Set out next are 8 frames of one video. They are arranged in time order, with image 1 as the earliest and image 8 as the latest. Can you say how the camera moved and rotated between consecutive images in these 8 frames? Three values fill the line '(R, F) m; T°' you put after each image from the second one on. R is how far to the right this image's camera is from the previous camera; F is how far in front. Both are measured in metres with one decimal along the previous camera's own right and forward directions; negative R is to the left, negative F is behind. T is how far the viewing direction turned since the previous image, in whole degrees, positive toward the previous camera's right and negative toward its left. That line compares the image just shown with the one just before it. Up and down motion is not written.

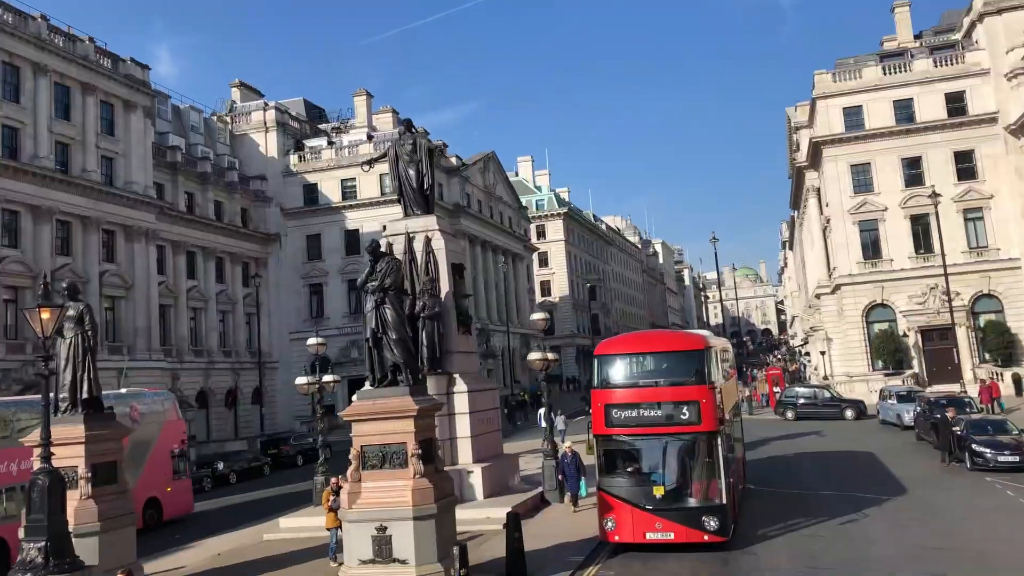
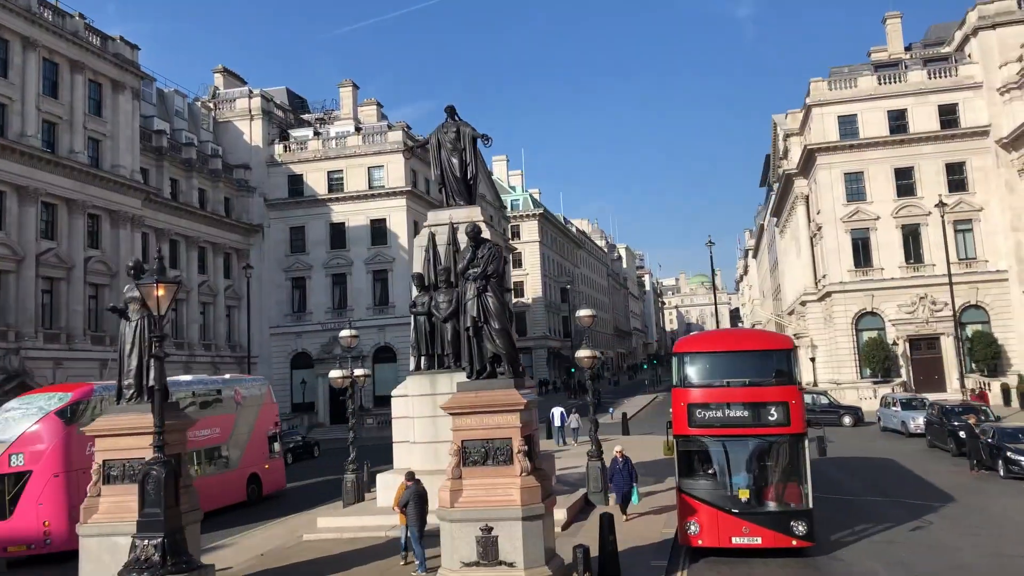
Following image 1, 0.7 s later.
(-2.0, +0.5) m; +3°
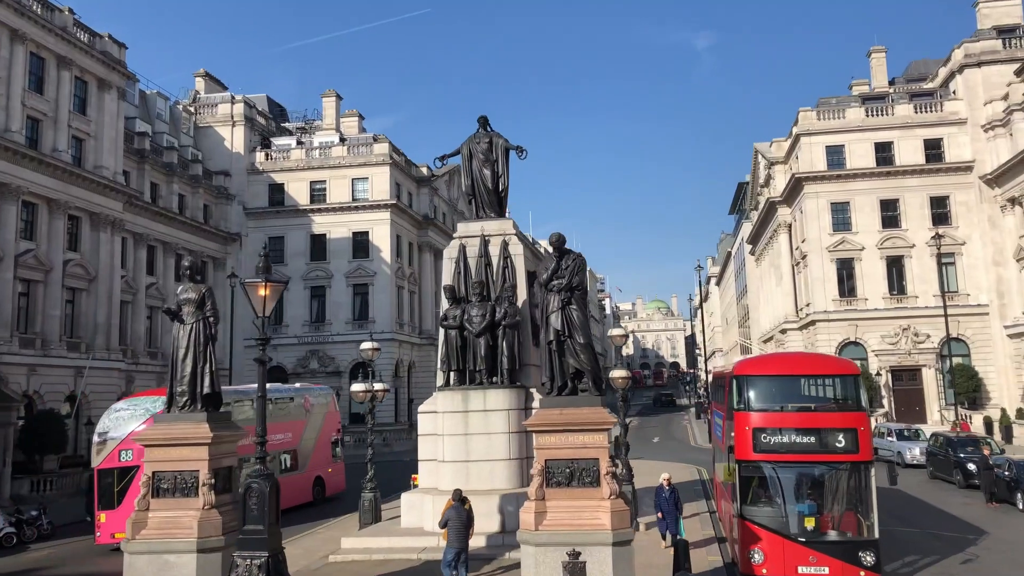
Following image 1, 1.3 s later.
(-1.6, +0.5) m; +3°
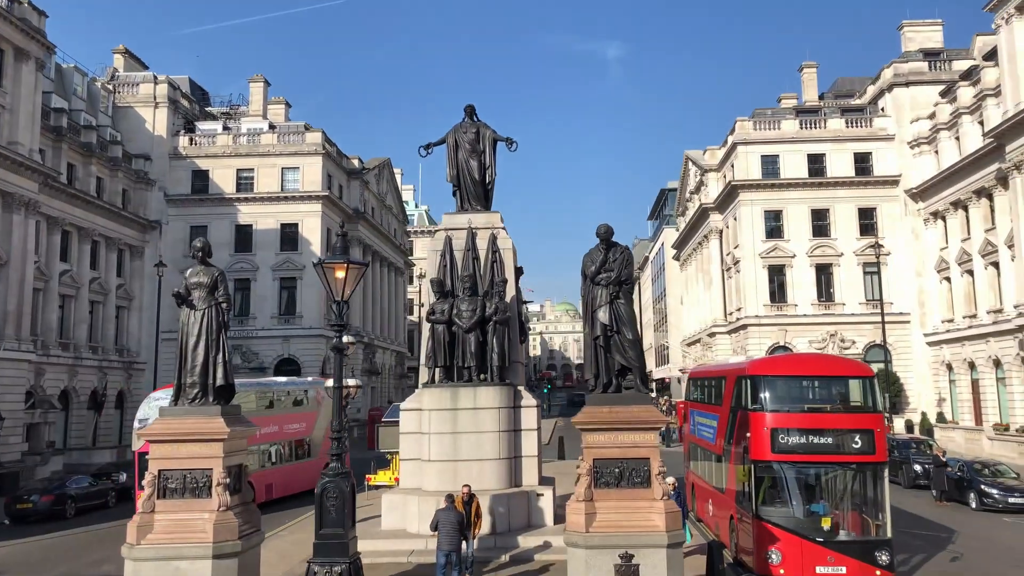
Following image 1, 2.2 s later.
(-1.6, +0.6) m; +6°
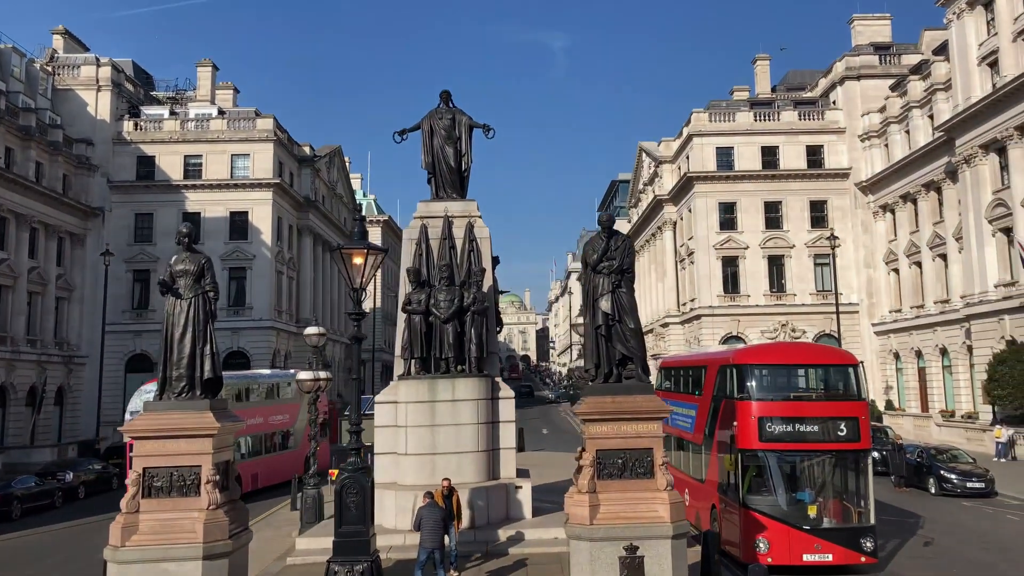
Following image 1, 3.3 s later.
(-0.6, +0.2) m; +4°
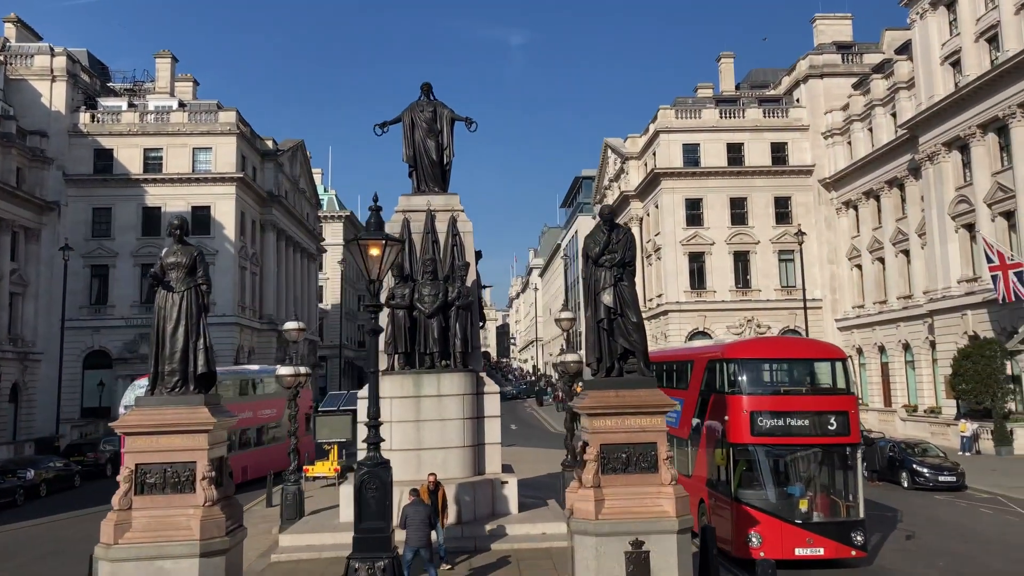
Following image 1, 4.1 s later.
(-0.5, +0.1) m; +3°
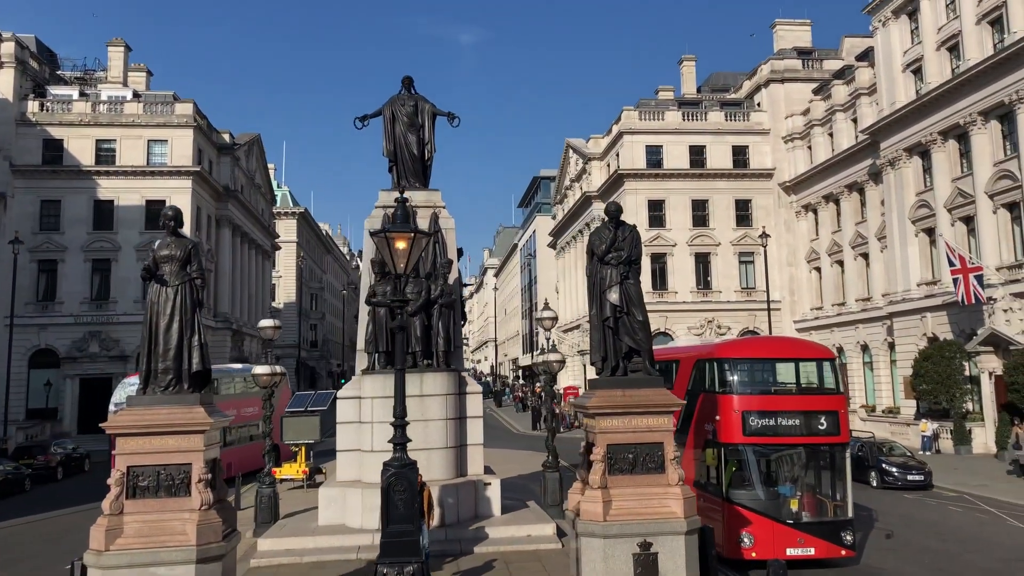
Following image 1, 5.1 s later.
(-0.6, +0.2) m; +3°
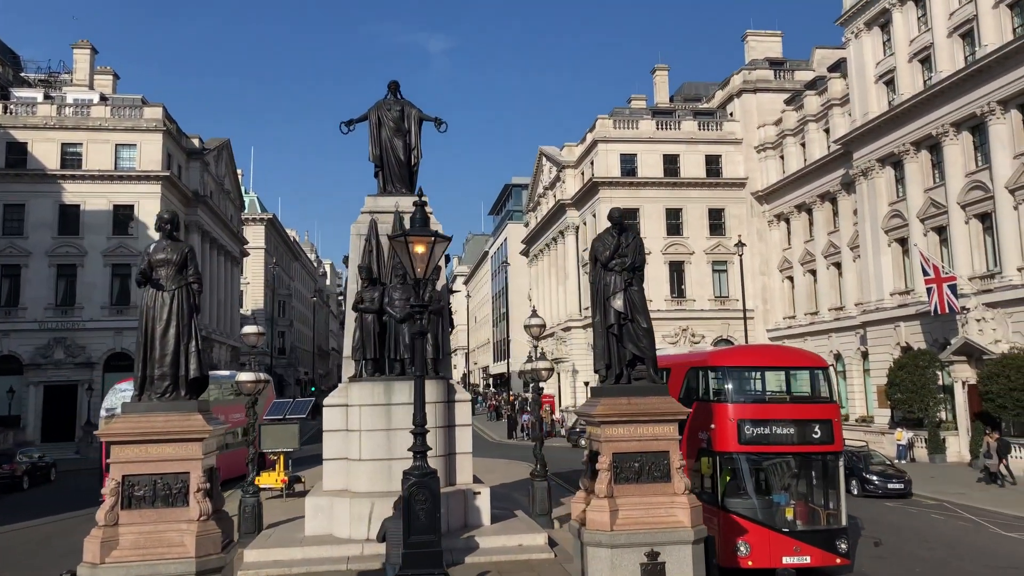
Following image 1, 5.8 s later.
(-0.4, +0.1) m; +2°
